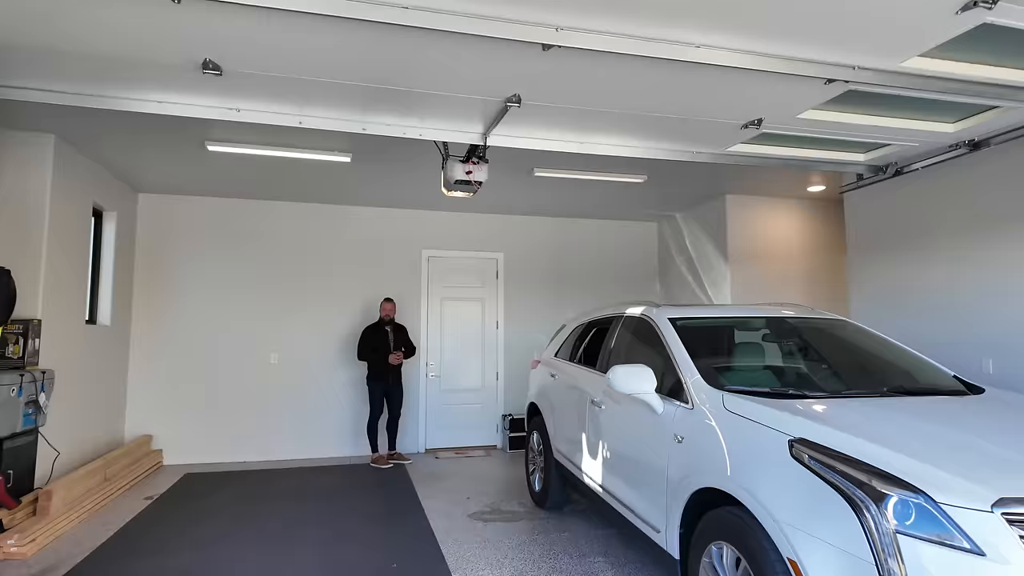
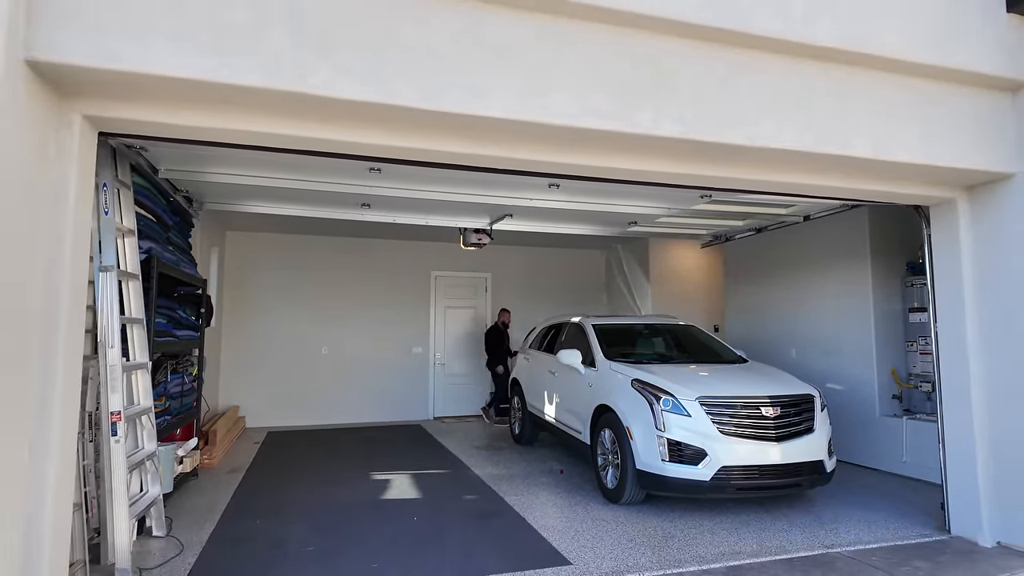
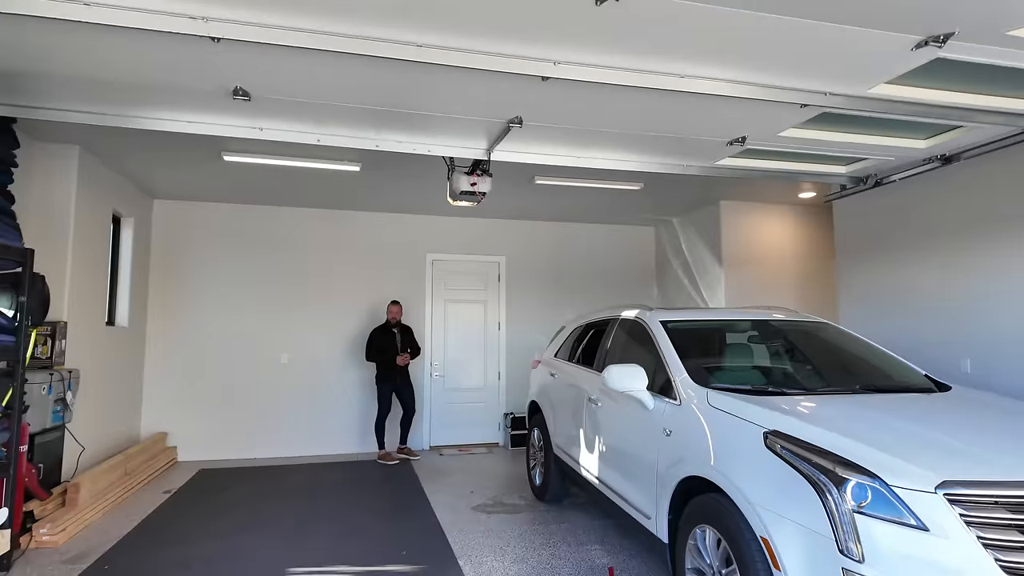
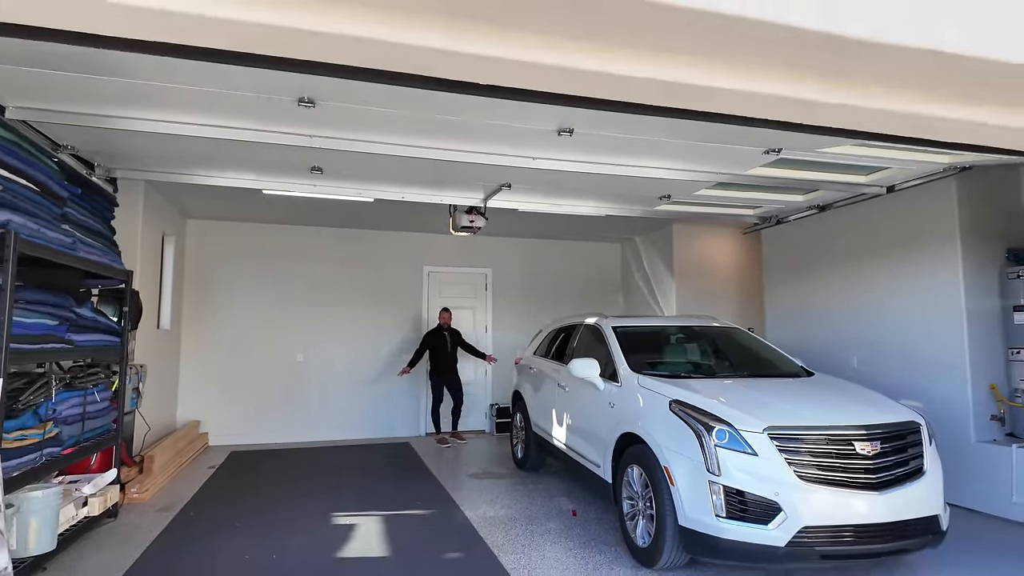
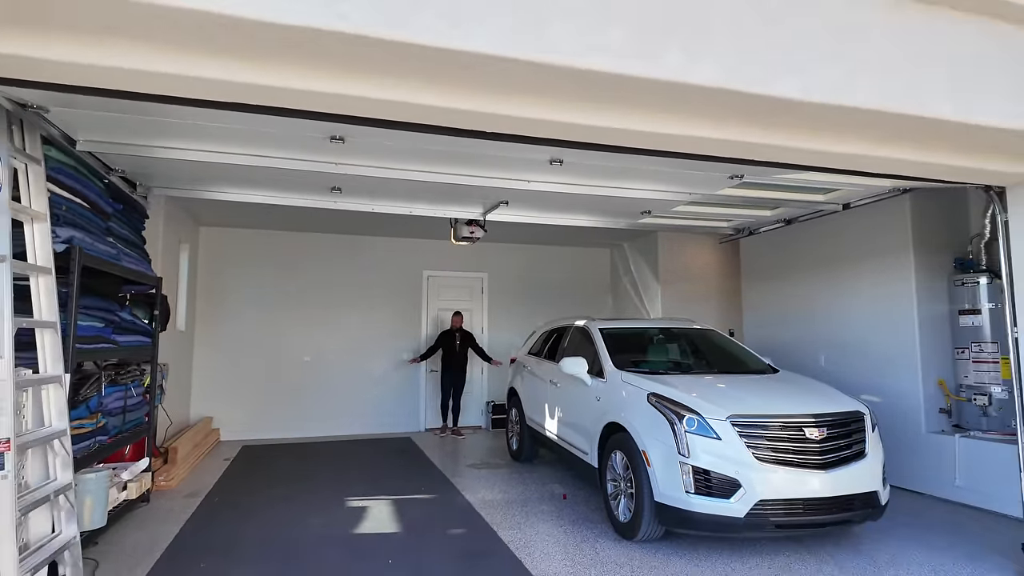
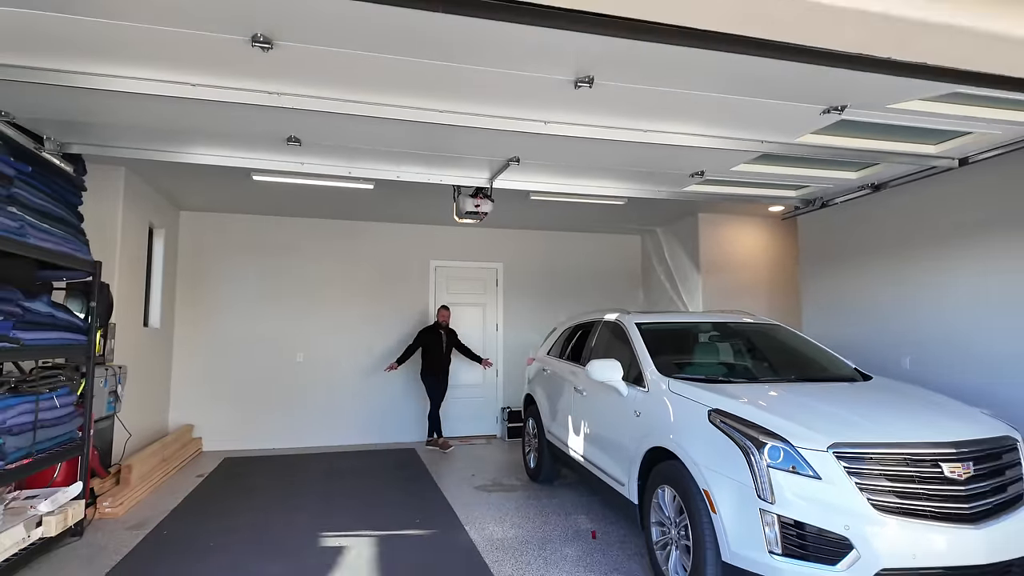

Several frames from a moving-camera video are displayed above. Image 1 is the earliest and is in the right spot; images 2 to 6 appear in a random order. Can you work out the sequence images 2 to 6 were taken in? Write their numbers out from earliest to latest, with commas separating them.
3, 6, 4, 5, 2
